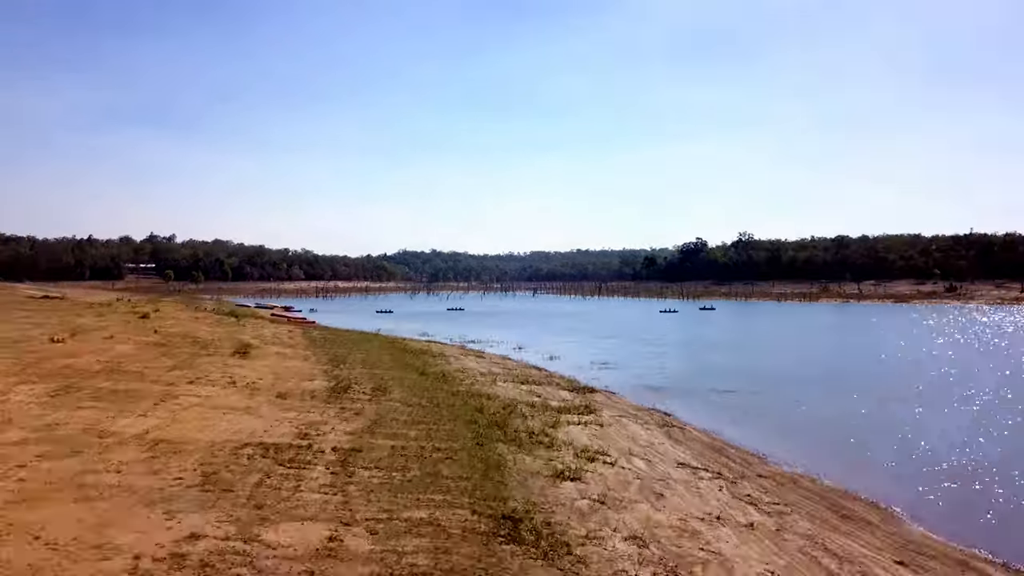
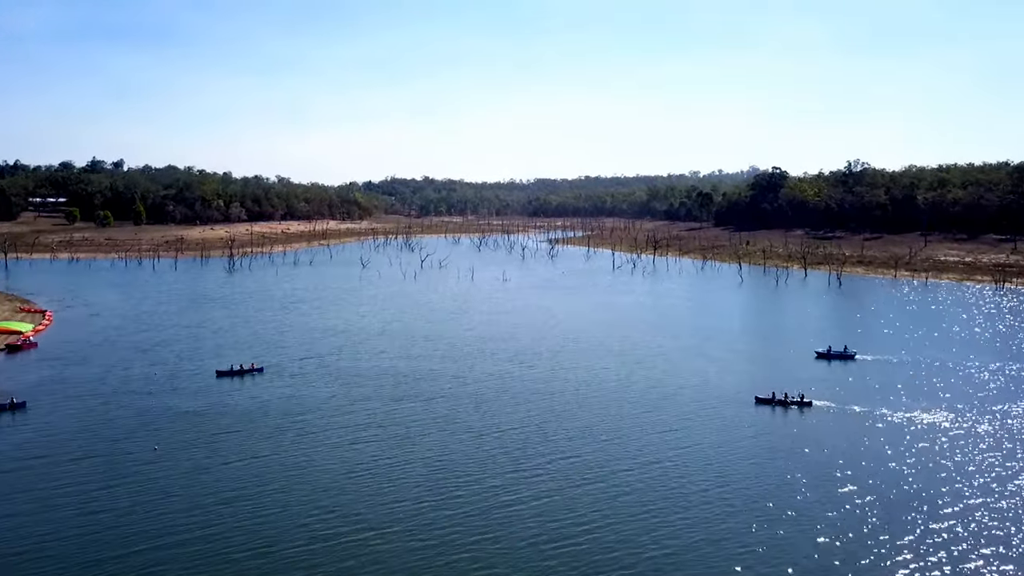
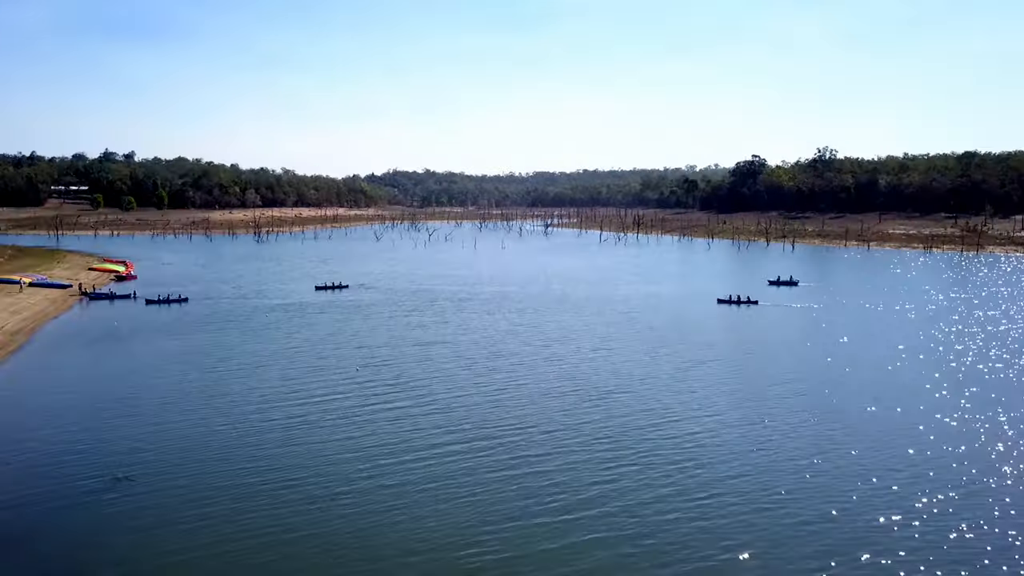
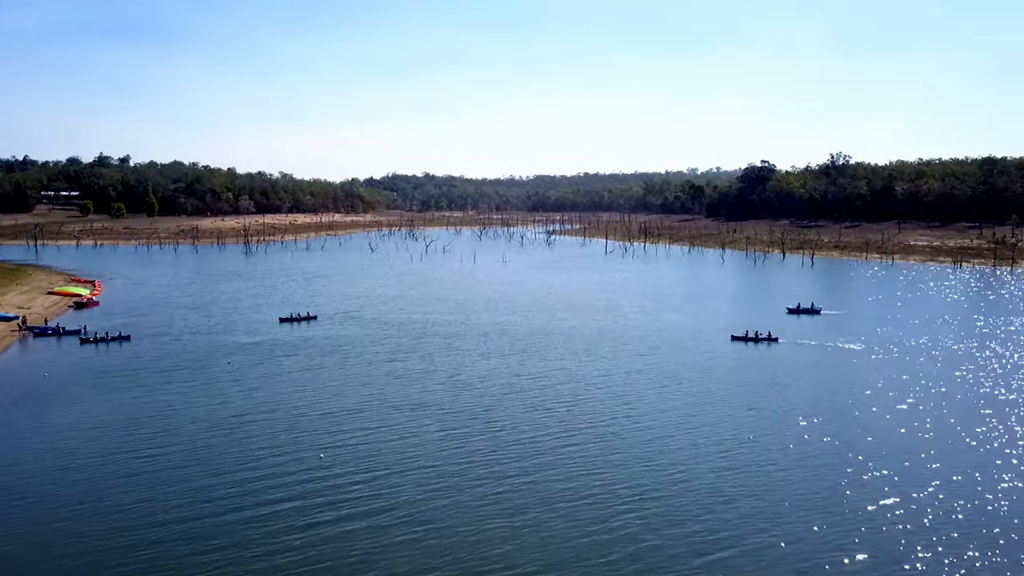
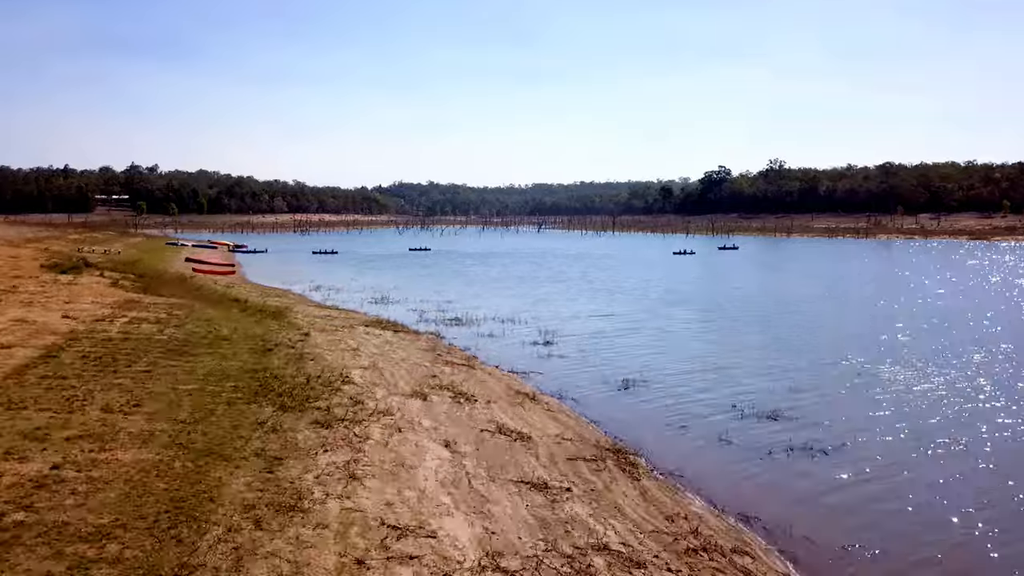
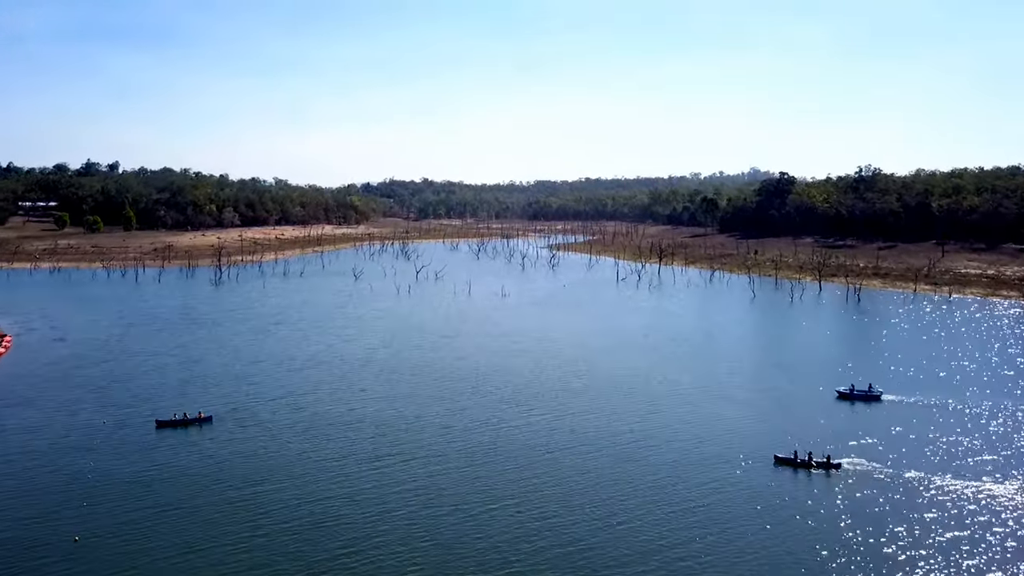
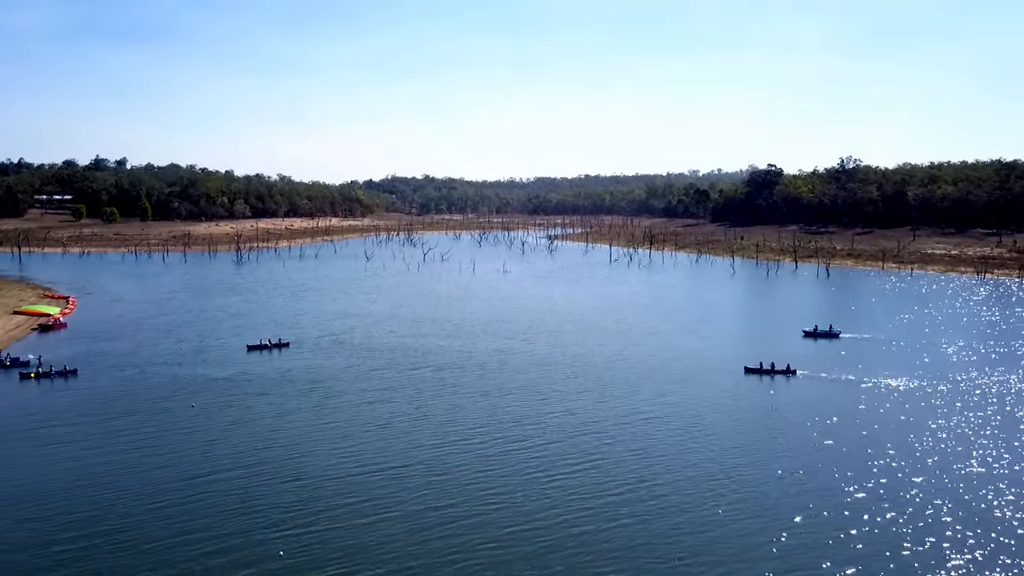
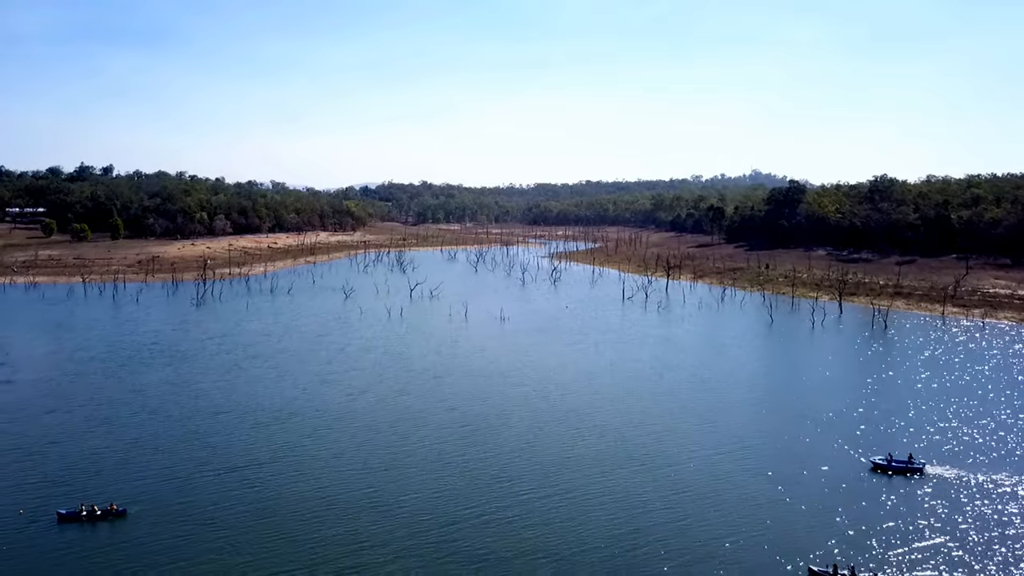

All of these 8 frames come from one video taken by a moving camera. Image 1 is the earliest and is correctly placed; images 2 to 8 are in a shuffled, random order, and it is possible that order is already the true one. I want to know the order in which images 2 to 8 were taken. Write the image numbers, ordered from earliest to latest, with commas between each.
5, 3, 4, 7, 2, 6, 8
